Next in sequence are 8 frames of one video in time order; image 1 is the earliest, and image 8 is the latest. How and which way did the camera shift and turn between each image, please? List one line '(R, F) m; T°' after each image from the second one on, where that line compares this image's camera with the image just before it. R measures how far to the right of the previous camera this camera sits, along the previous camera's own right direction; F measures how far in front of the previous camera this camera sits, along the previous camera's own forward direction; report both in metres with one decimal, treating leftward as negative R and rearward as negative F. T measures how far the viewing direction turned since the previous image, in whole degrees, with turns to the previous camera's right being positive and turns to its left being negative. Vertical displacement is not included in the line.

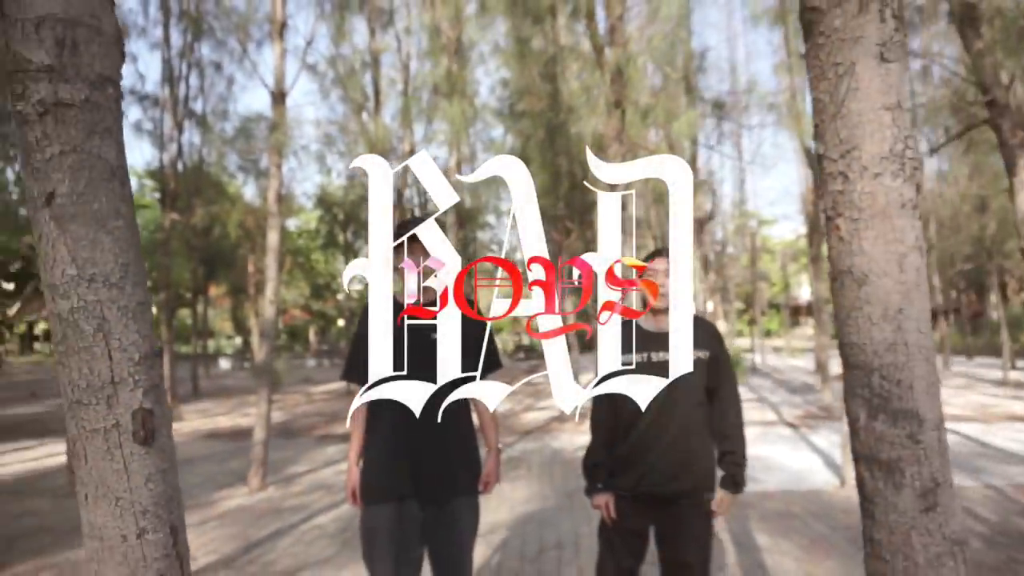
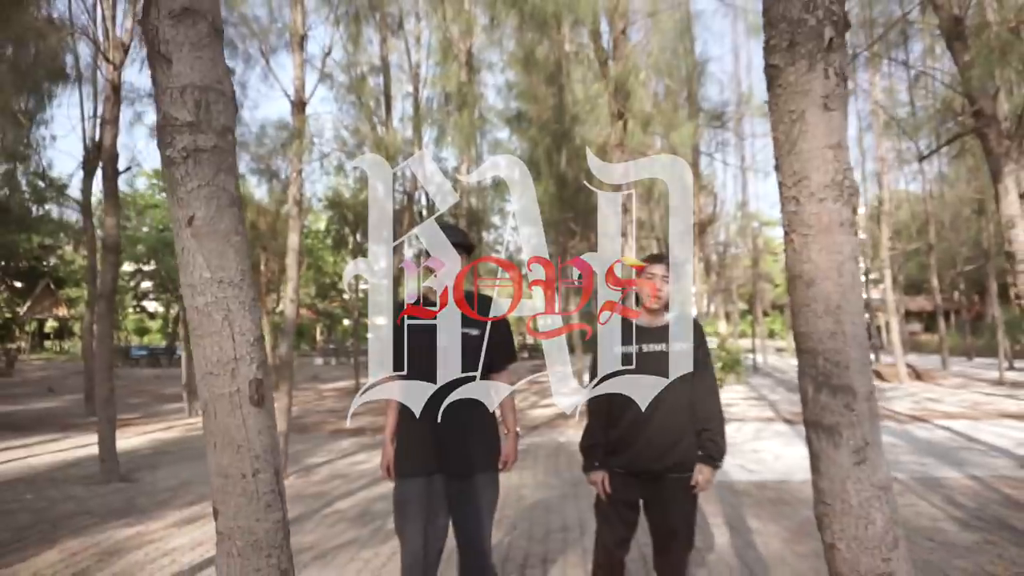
(0.0, -0.4) m; 0°
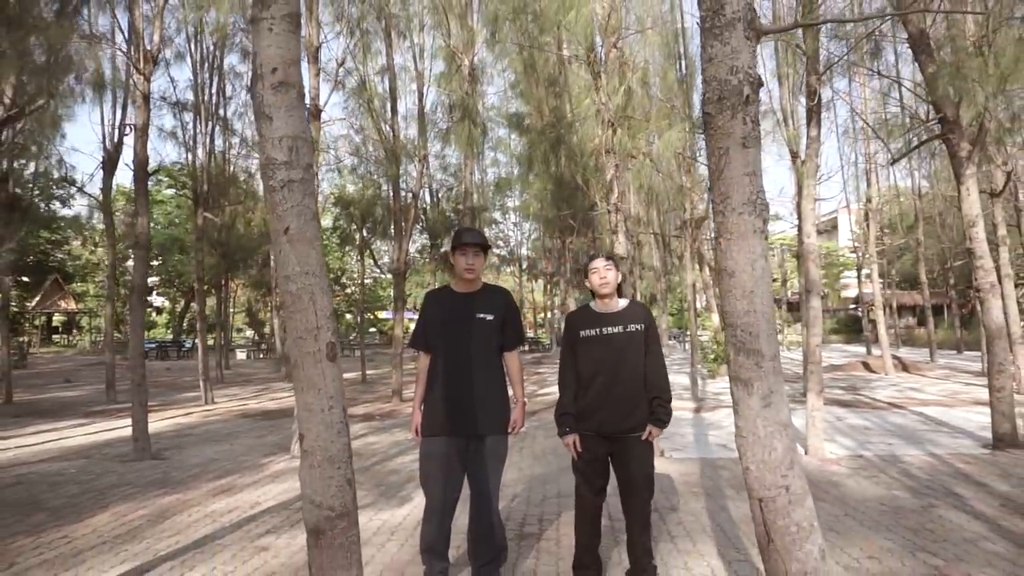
(0.0, -0.7) m; 0°
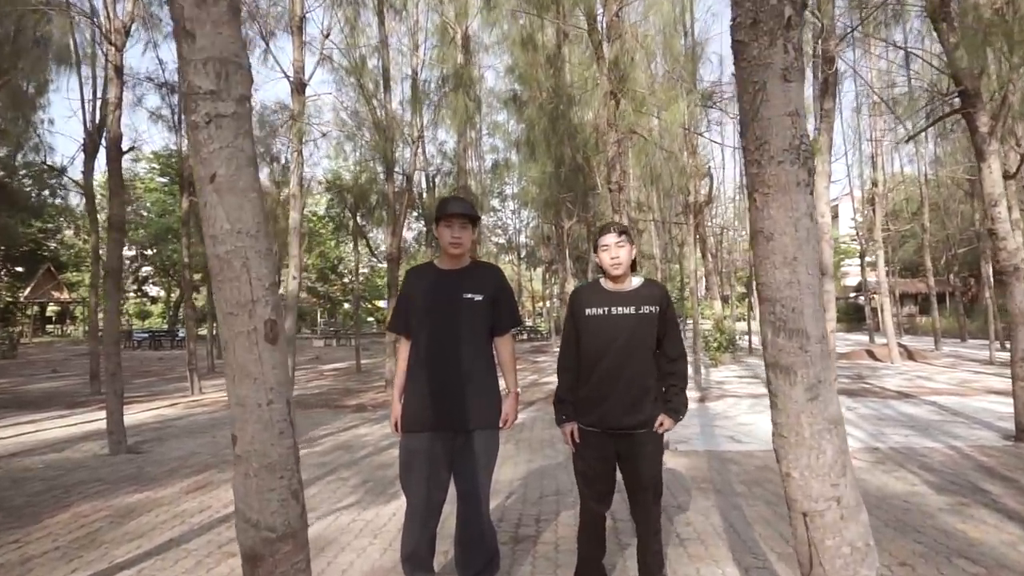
(0.0, +0.5) m; 0°
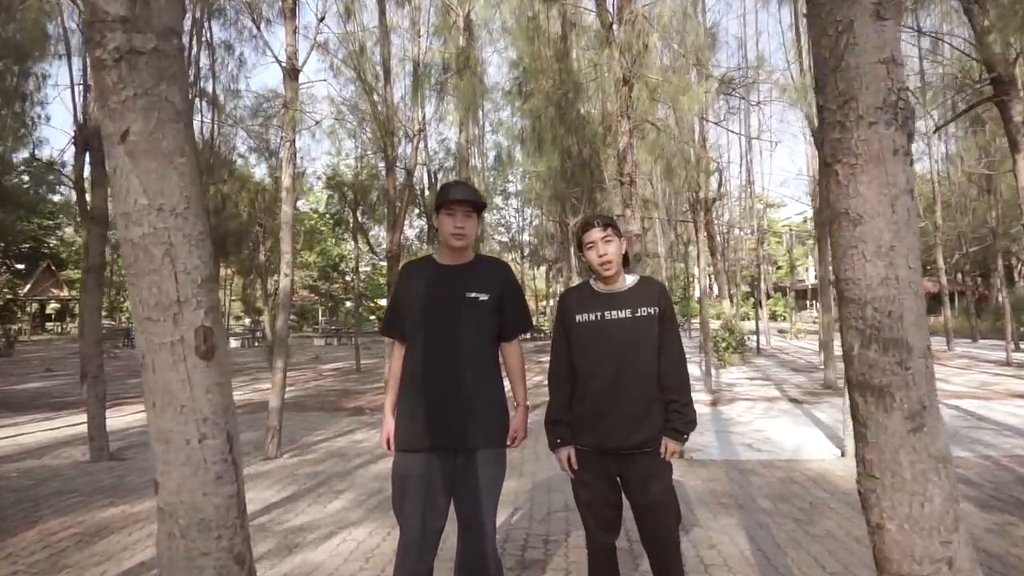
(0.0, +0.5) m; 0°
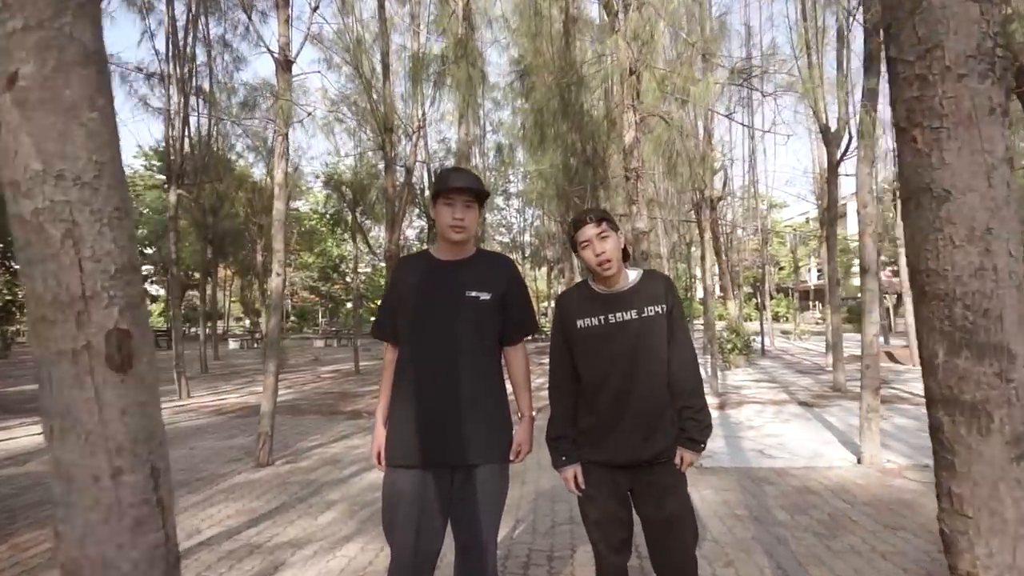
(0.0, +0.3) m; 0°
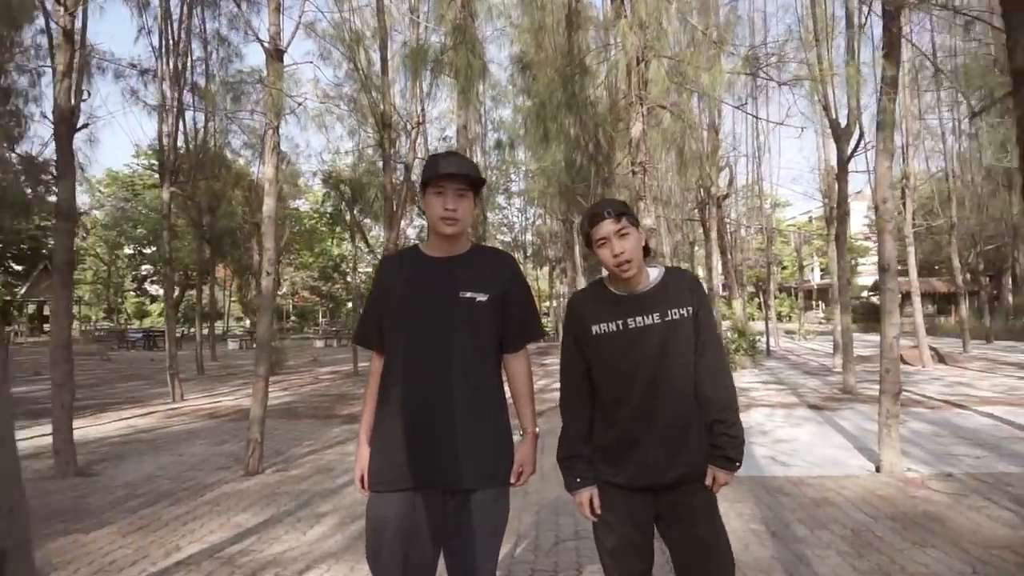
(0.0, +0.3) m; 0°
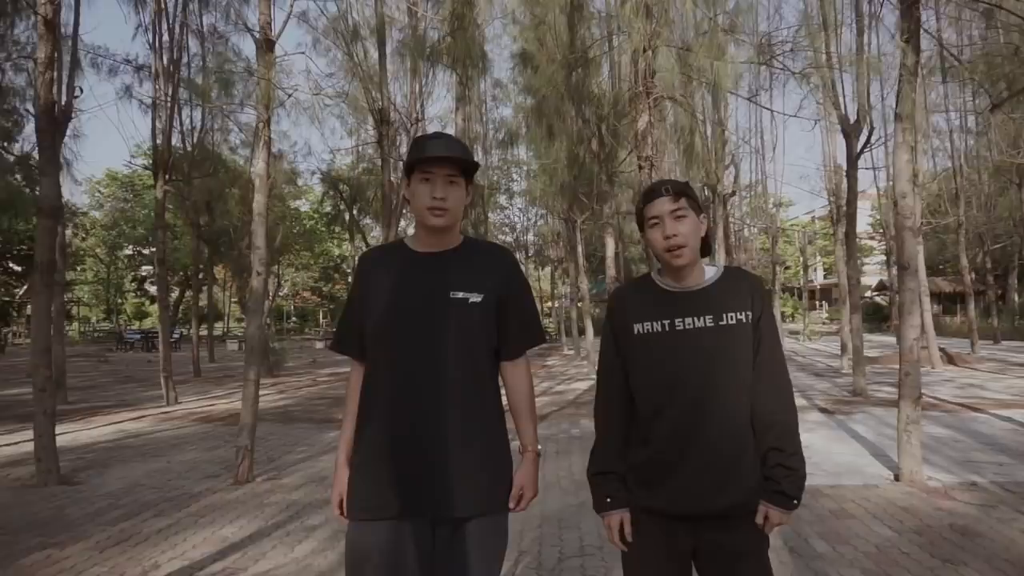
(0.0, +0.3) m; 0°
